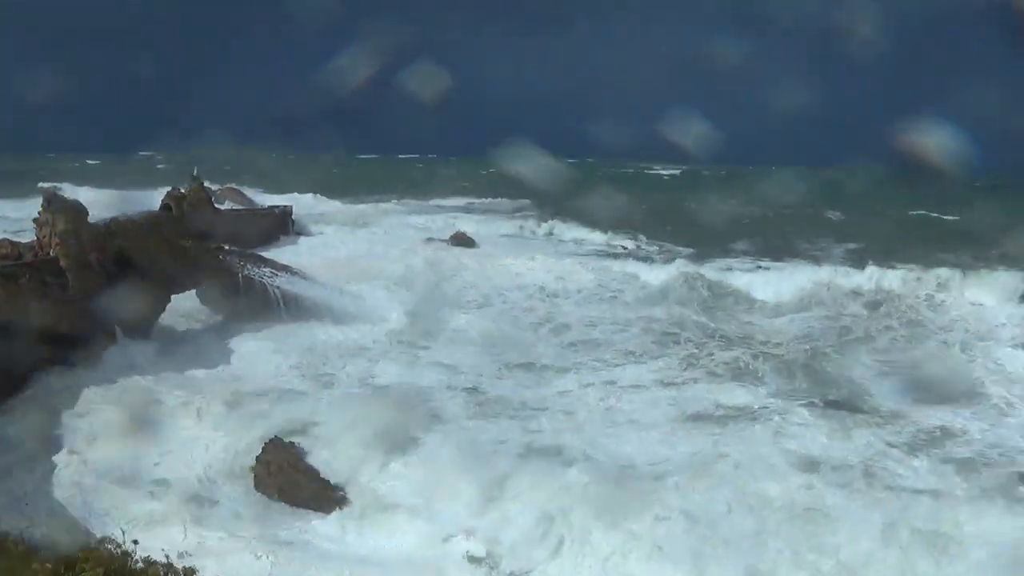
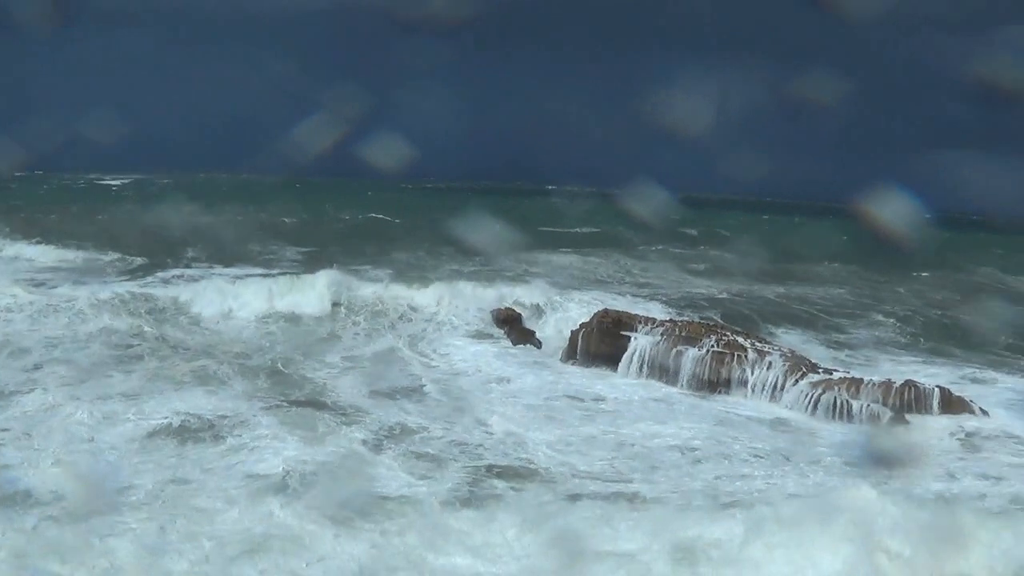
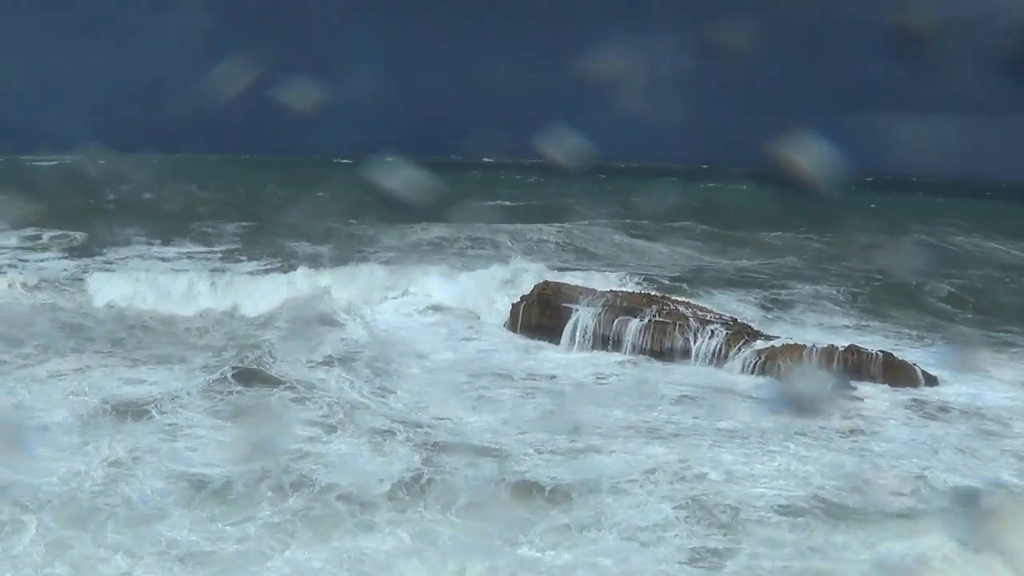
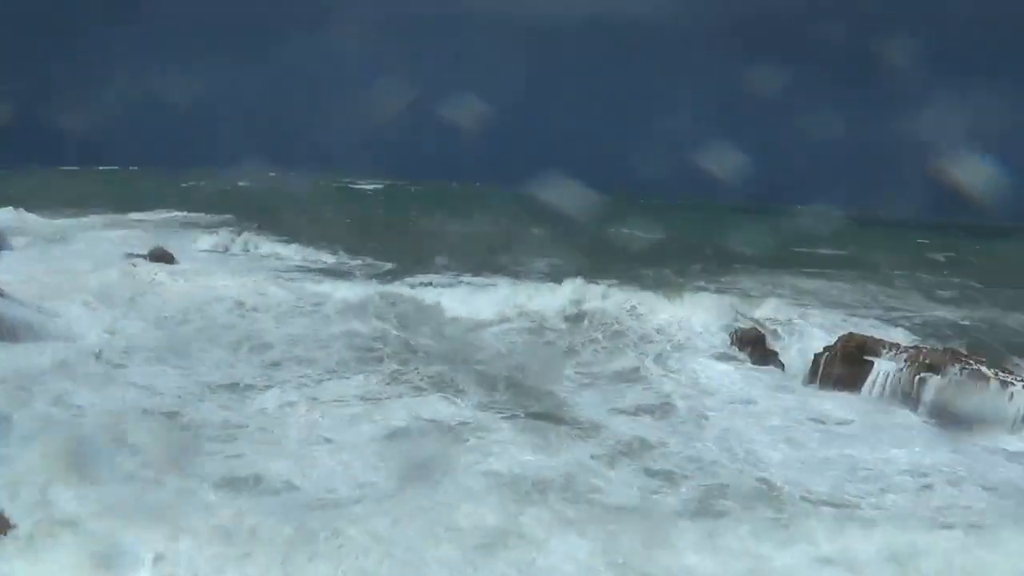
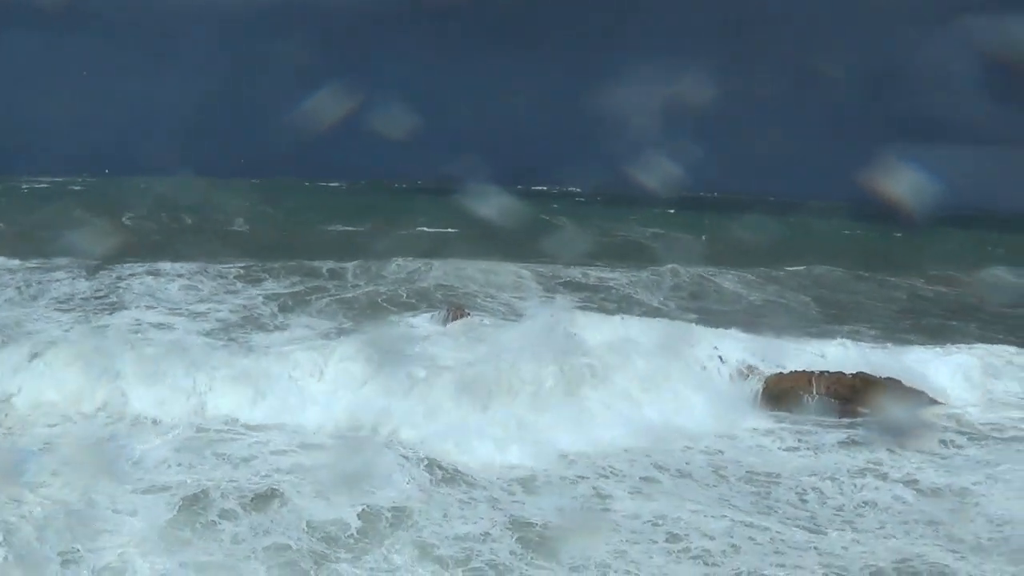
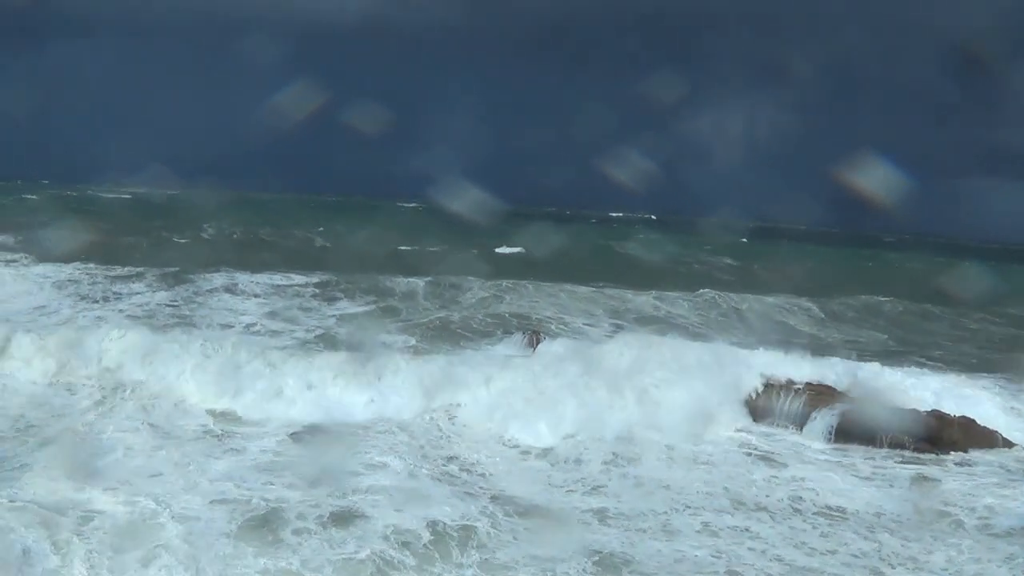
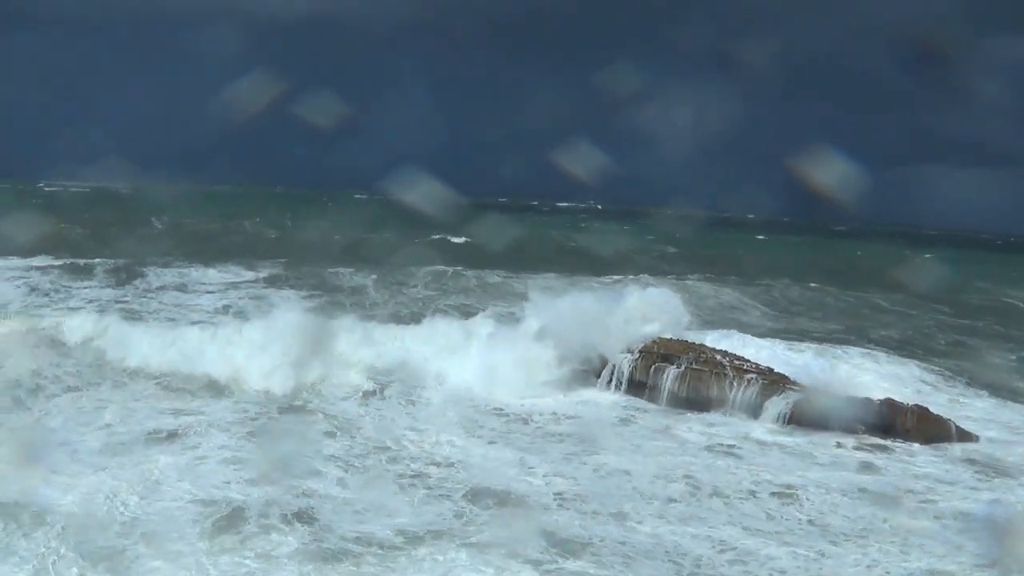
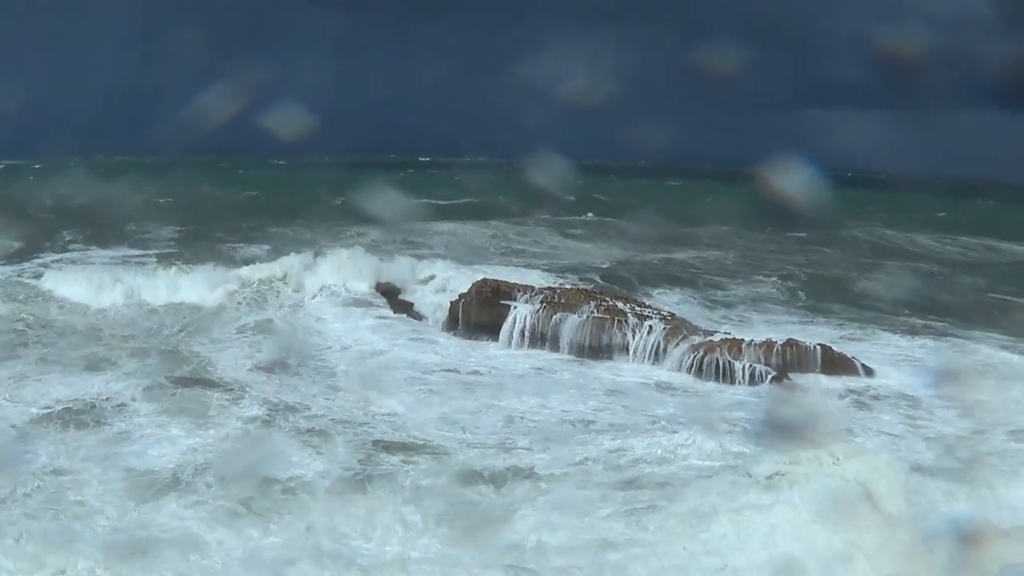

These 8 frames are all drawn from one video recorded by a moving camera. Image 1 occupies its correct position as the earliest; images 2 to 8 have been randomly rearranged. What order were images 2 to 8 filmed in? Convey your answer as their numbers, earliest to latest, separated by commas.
4, 2, 8, 3, 7, 6, 5
